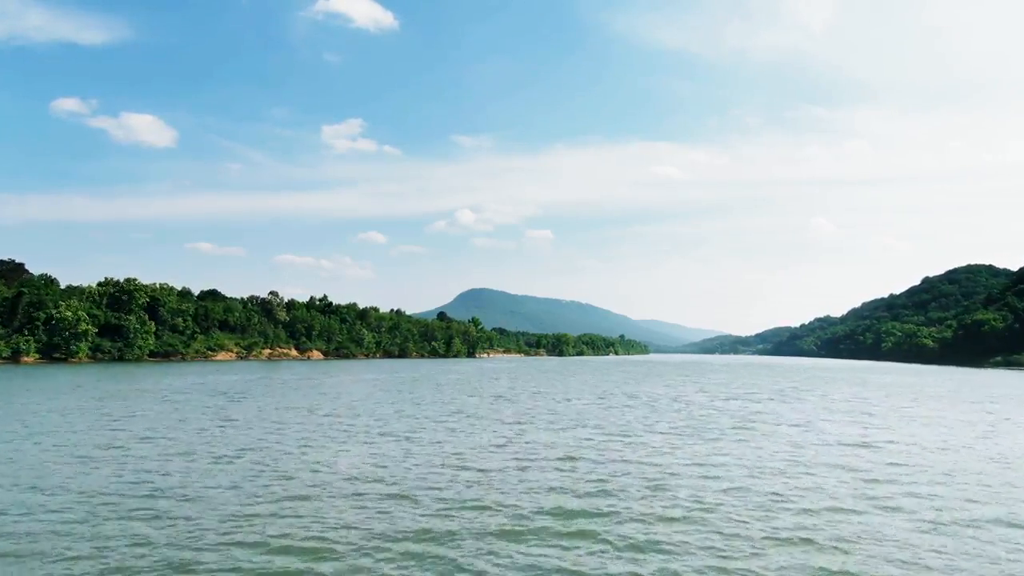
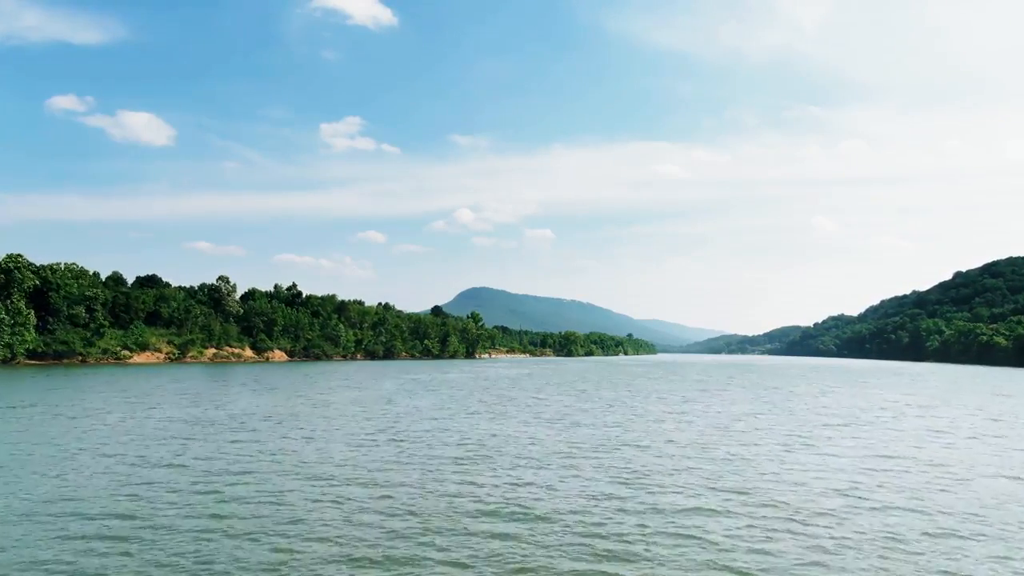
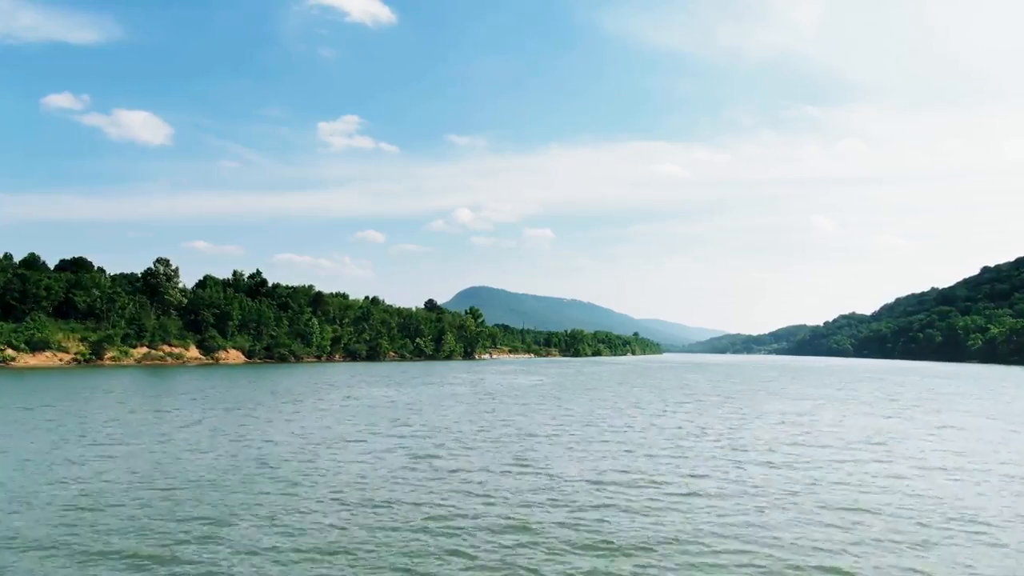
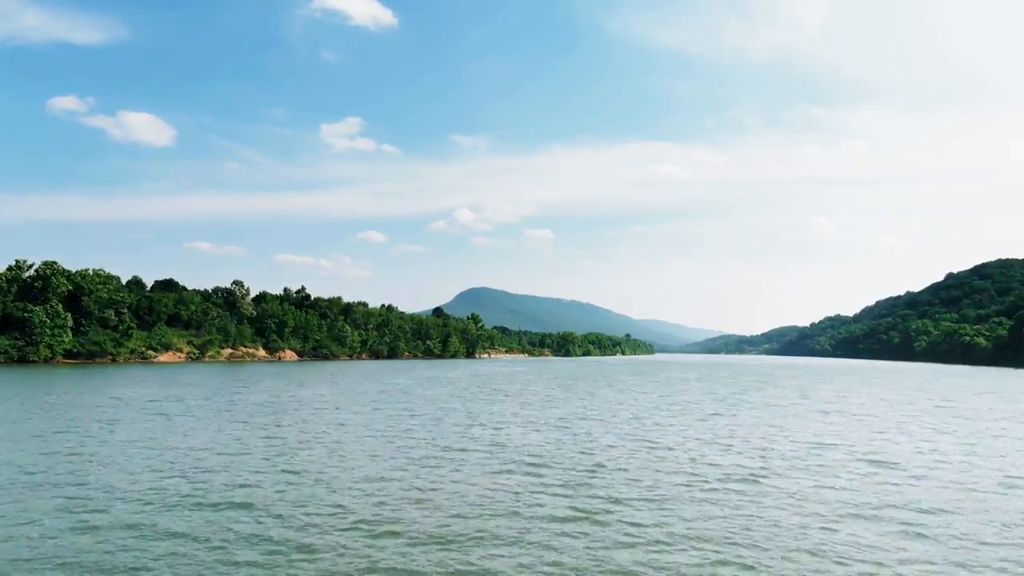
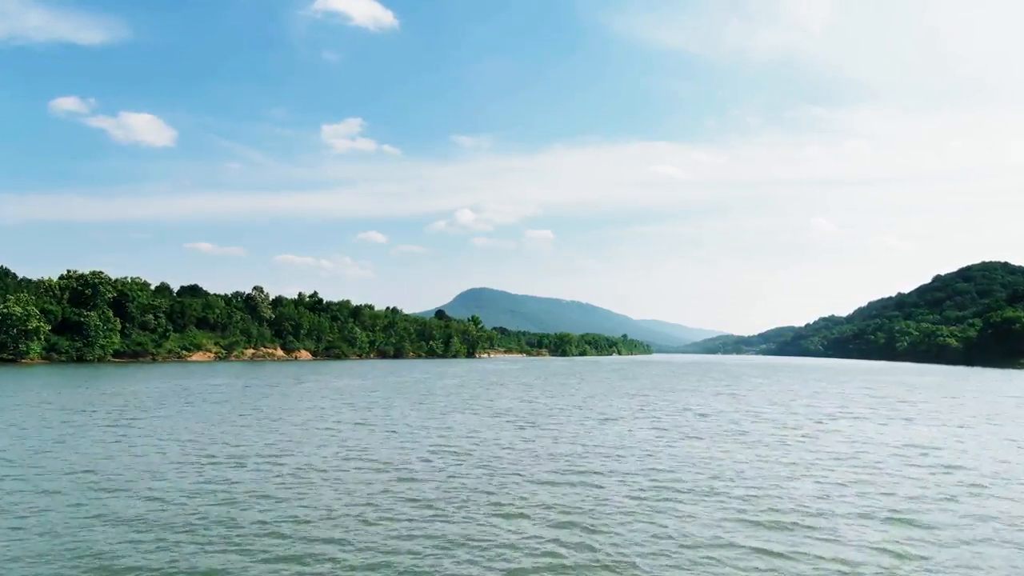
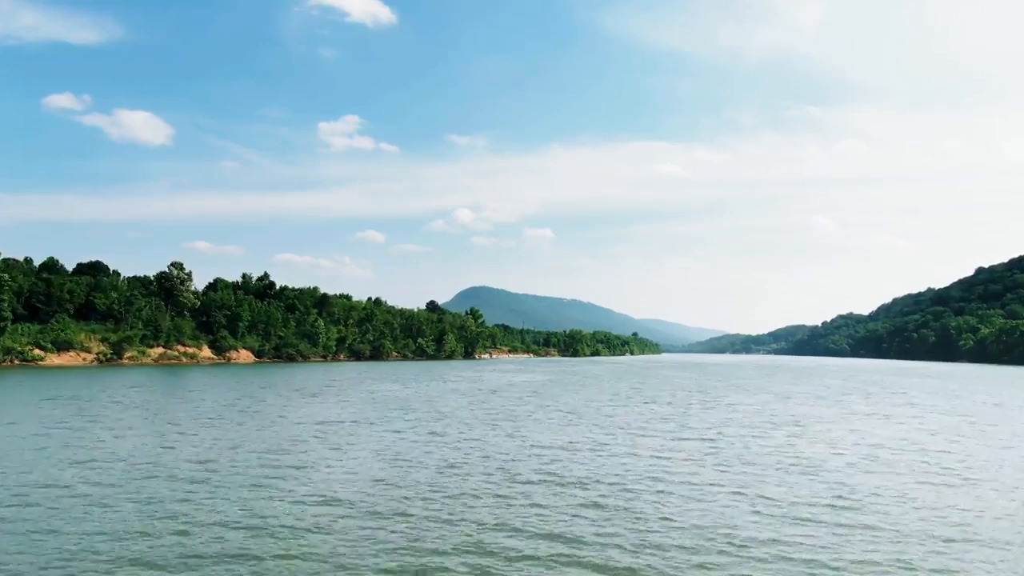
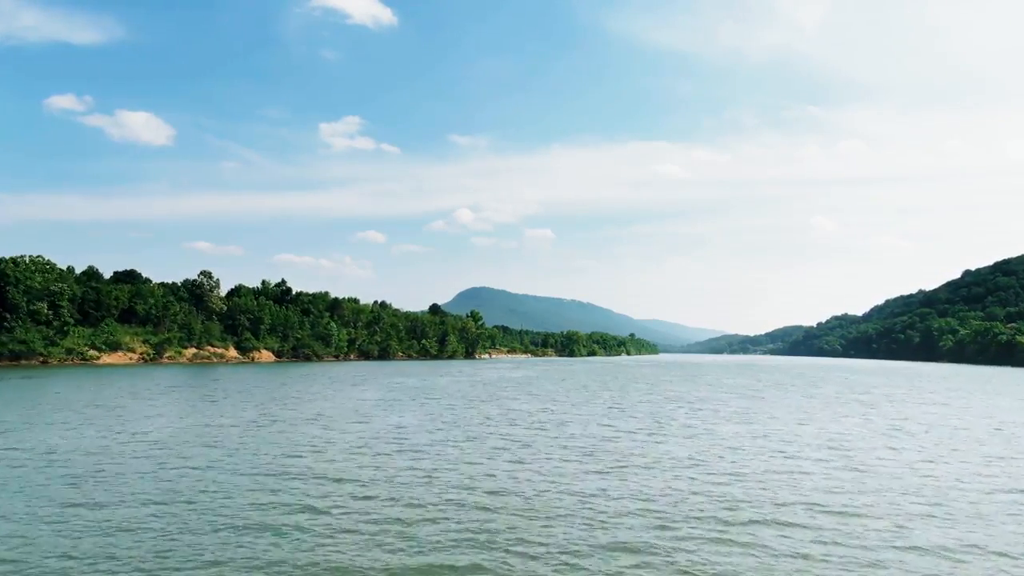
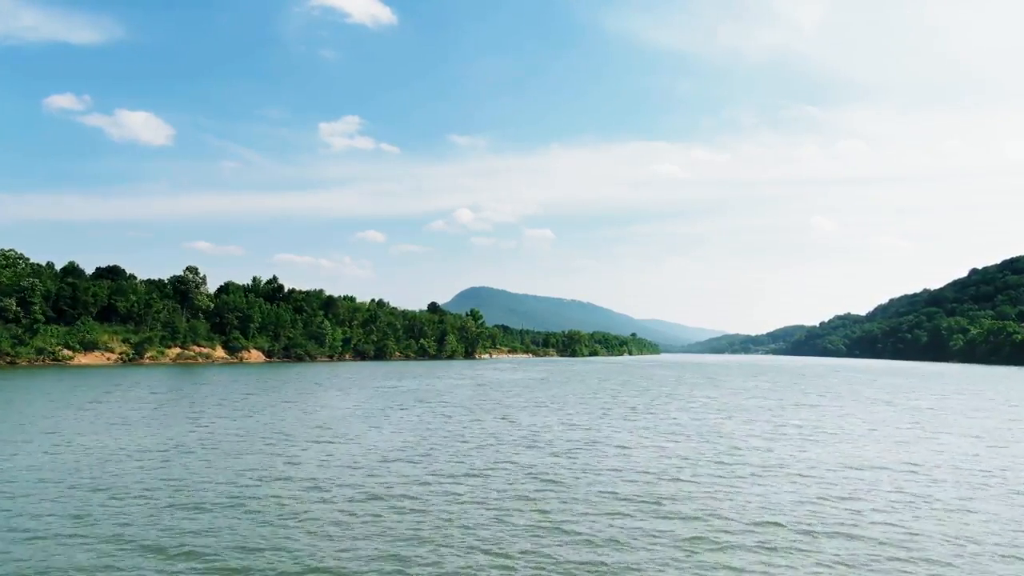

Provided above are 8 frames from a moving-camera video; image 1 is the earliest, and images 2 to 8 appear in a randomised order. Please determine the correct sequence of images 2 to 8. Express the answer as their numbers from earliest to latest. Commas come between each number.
5, 4, 2, 7, 8, 6, 3
